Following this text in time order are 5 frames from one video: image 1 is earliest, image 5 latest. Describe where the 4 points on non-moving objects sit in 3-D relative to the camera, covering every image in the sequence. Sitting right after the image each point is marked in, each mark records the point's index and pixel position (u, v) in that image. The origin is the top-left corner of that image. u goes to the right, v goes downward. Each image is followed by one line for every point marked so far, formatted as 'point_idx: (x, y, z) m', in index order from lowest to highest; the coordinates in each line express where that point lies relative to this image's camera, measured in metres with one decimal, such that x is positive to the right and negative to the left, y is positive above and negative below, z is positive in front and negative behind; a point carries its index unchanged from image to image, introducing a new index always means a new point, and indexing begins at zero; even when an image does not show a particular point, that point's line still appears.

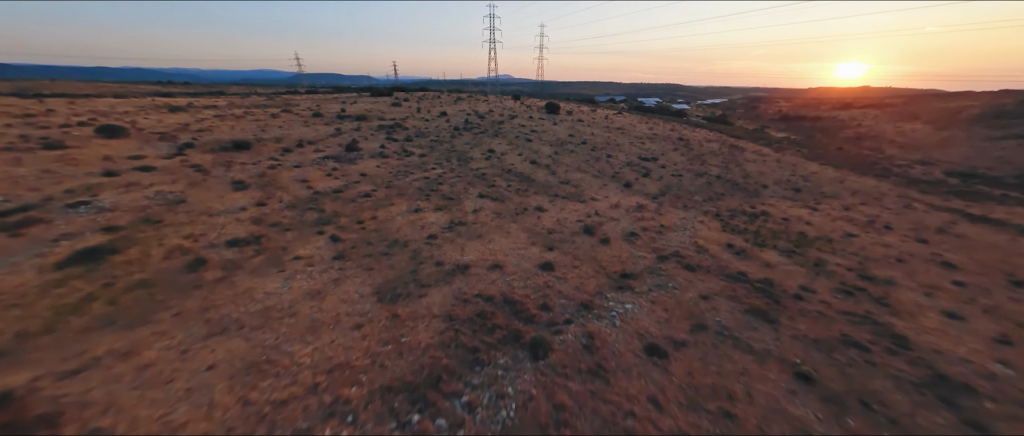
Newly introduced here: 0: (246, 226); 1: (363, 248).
0: (-14.5, -0.5, +18.5) m
1: (-7.5, -1.6, +17.1) m
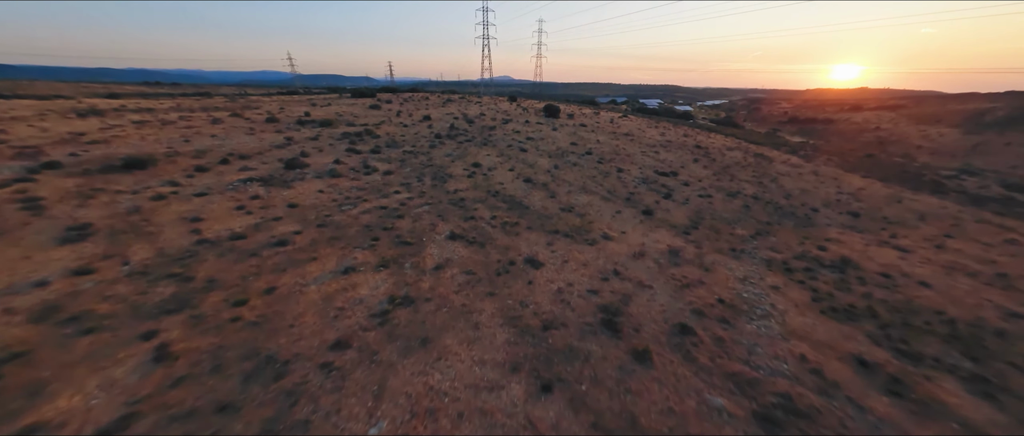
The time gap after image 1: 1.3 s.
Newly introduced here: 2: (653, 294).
0: (-15.5, -3.4, +10.5) m
1: (-8.6, -4.5, +9.1) m
2: (+6.1, -3.3, +14.6) m
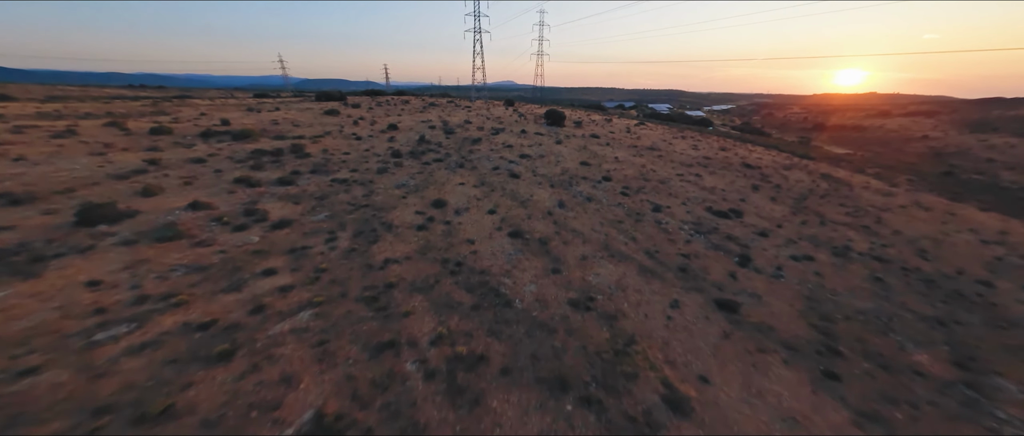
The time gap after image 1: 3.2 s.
0: (-17.0, -7.5, -1.7) m
1: (-10.0, -8.6, -3.2) m
2: (+4.6, -7.5, +2.2) m
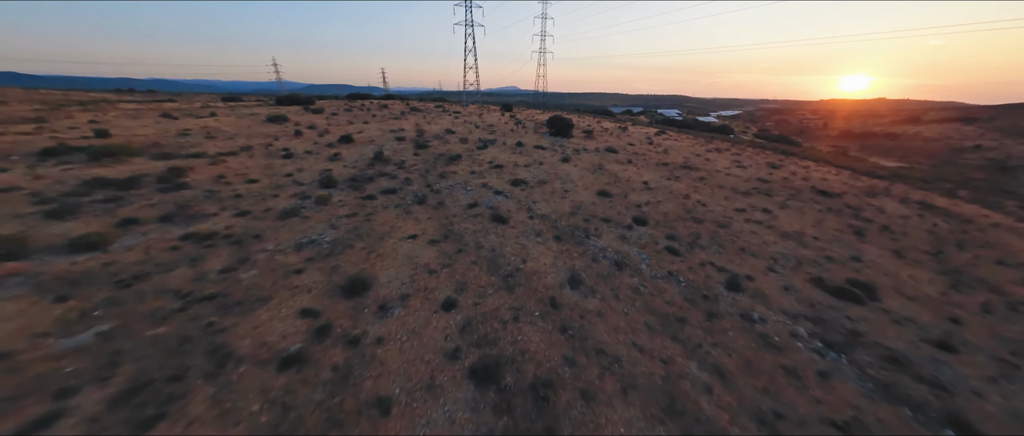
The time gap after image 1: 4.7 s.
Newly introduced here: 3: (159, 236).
0: (-18.2, -10.7, -11.9) m
1: (-11.3, -11.8, -13.4) m
2: (+3.5, -10.8, -8.2) m
3: (-15.0, -0.7, +14.4) m
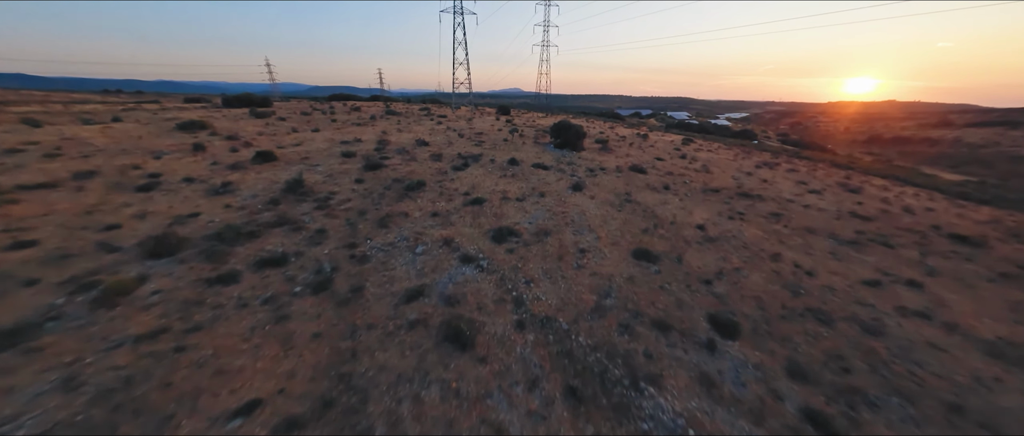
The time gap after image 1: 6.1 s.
0: (-19.4, -13.7, -21.1) m
1: (-12.4, -14.8, -22.7) m
2: (+2.4, -13.9, -17.5) m
3: (-15.9, -3.9, +5.2) m
